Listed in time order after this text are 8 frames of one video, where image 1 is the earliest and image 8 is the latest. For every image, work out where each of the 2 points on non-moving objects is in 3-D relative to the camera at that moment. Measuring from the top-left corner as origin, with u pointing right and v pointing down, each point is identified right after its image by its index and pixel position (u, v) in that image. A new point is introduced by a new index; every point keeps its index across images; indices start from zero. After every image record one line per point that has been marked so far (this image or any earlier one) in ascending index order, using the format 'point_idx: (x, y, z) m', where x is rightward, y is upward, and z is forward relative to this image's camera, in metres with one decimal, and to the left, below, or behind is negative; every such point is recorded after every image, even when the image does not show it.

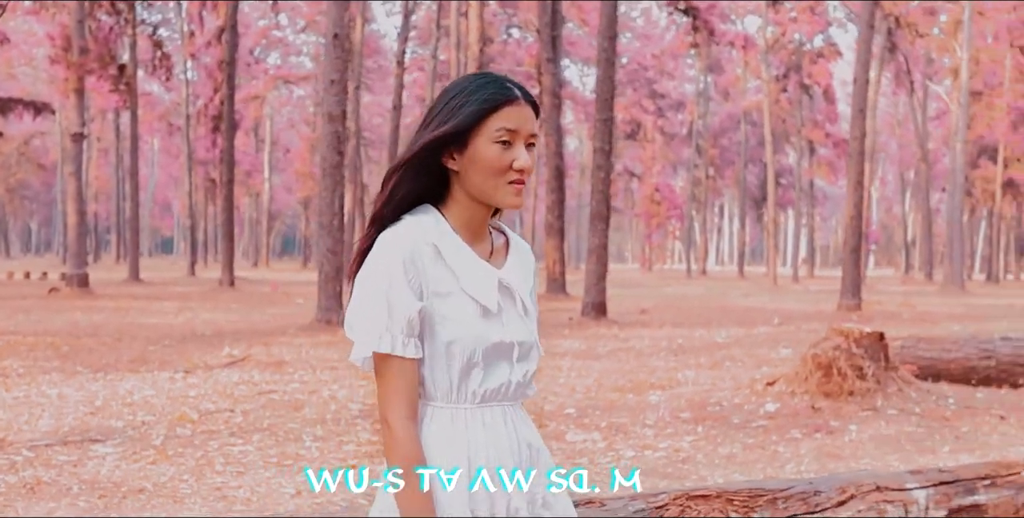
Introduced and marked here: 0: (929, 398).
0: (+2.7, -0.9, +6.9) m
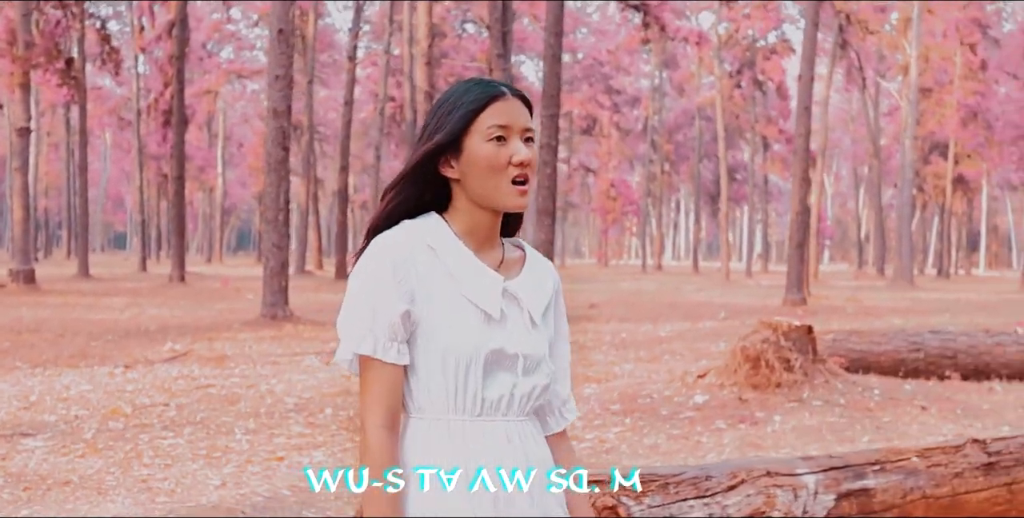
0: (+2.3, -0.9, +7.1) m
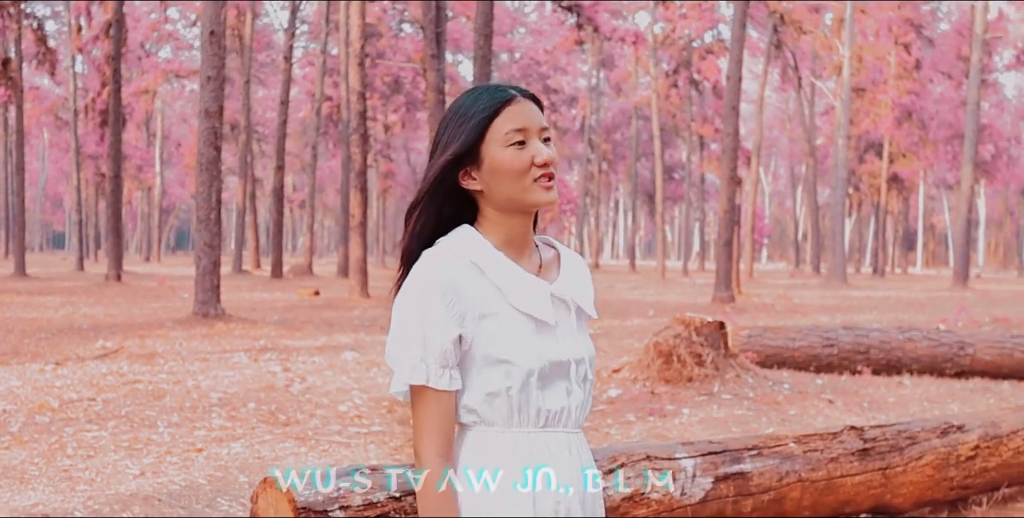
0: (+1.8, -0.9, +7.4) m
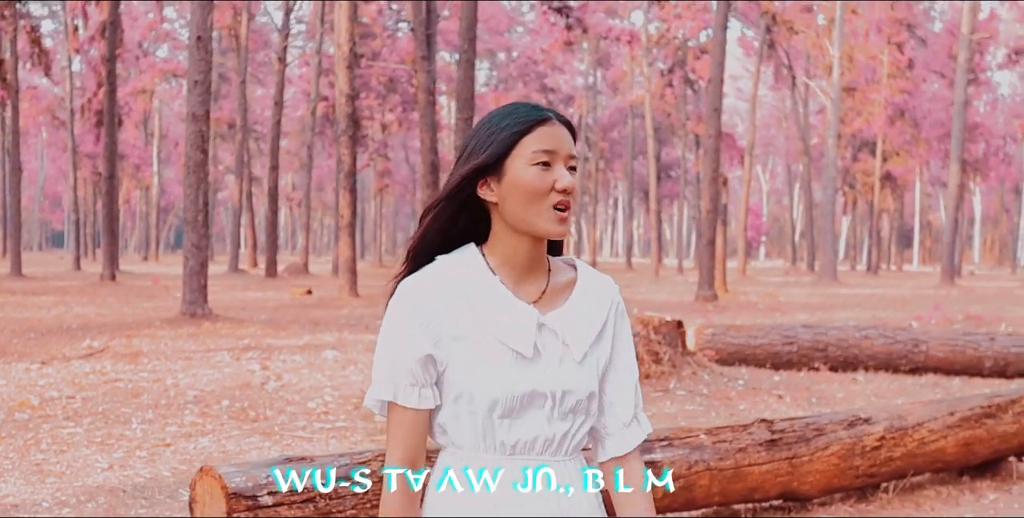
0: (+1.5, -0.9, +7.7) m
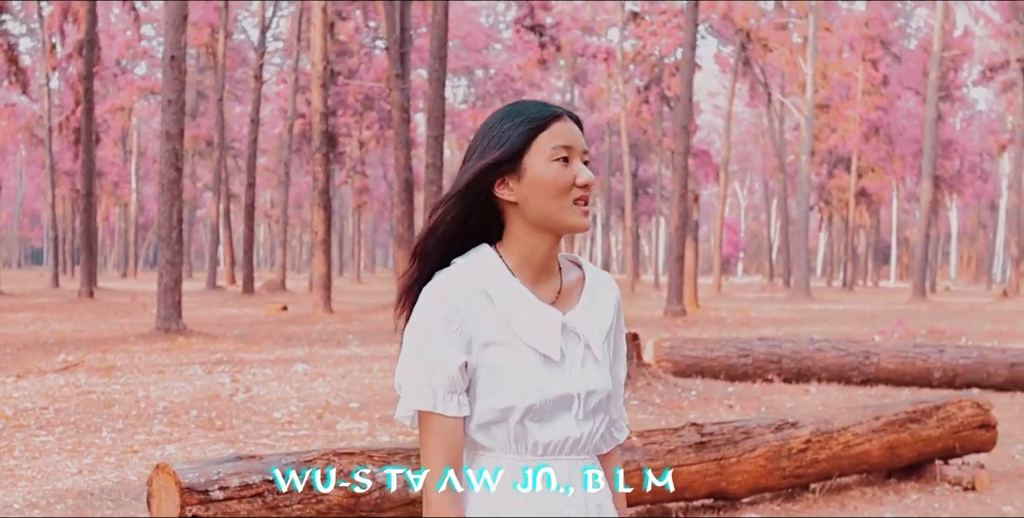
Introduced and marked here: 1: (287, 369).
0: (+1.2, -1.0, +8.0) m
1: (-2.3, -1.1, +10.7) m
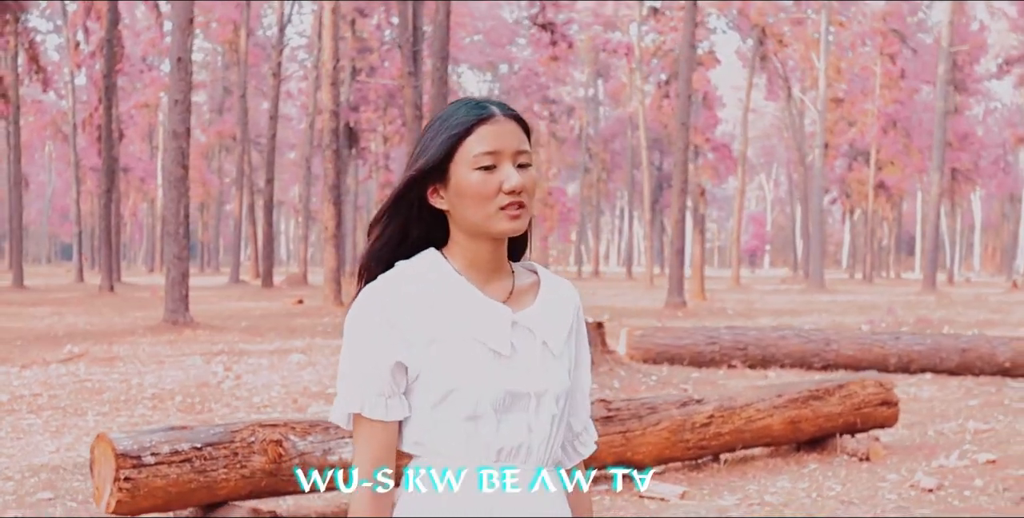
0: (+1.0, -0.9, +8.4) m
1: (-2.4, -1.0, +11.2) m
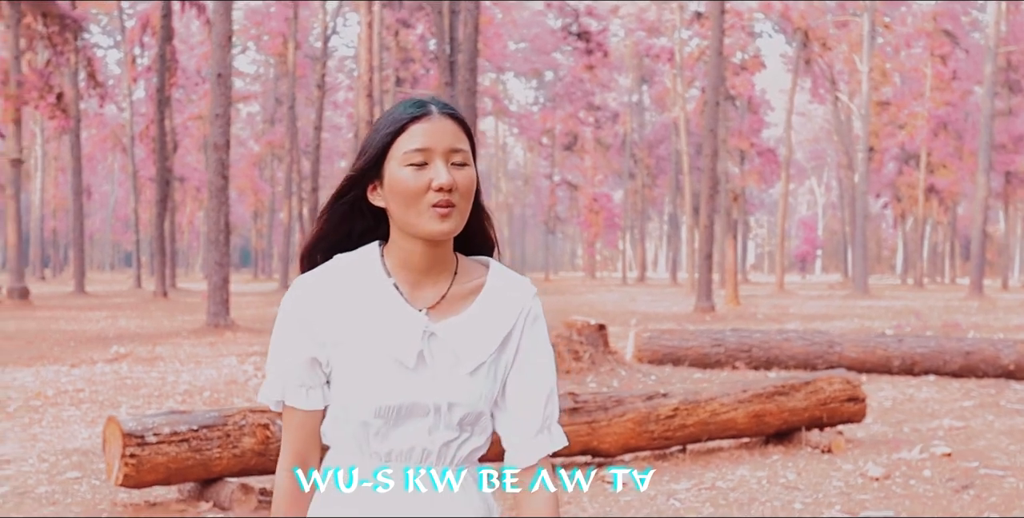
0: (+1.0, -1.0, +8.8) m
1: (-2.2, -1.1, +11.7) m
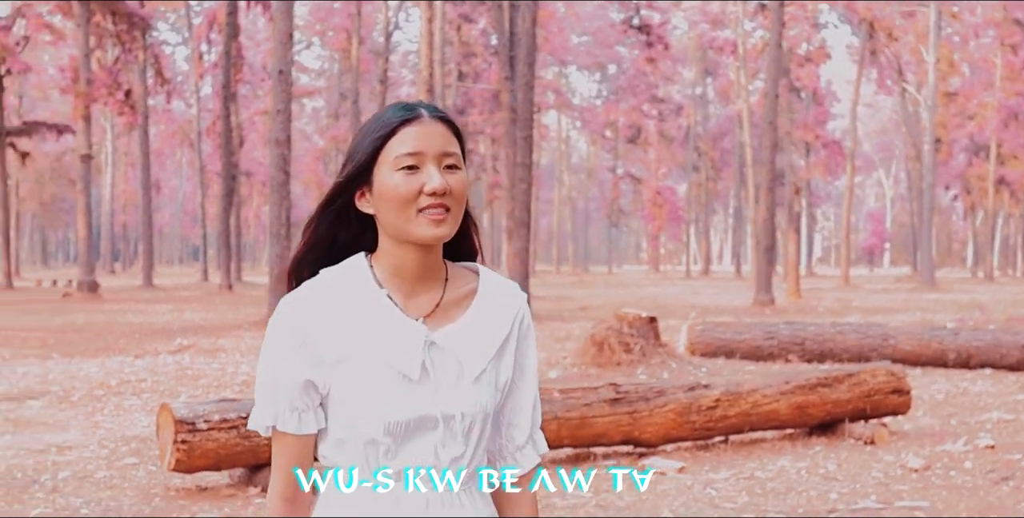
0: (+1.4, -0.9, +8.8) m
1: (-1.6, -1.0, +12.0) m
